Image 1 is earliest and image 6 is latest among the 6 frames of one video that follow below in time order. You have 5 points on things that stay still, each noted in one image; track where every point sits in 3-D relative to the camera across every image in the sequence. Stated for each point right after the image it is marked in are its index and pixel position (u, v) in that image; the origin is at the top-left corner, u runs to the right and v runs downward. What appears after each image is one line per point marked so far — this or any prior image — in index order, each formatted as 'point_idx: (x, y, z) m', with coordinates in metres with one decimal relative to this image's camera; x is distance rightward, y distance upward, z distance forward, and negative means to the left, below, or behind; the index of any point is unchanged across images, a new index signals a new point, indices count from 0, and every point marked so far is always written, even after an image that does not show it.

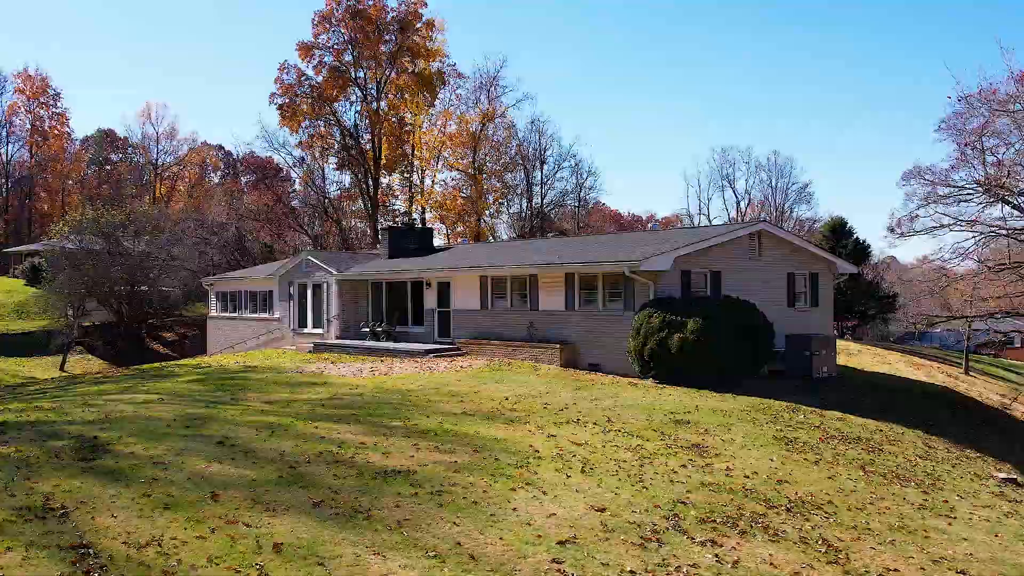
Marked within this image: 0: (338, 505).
0: (-1.9, -2.4, +6.9) m
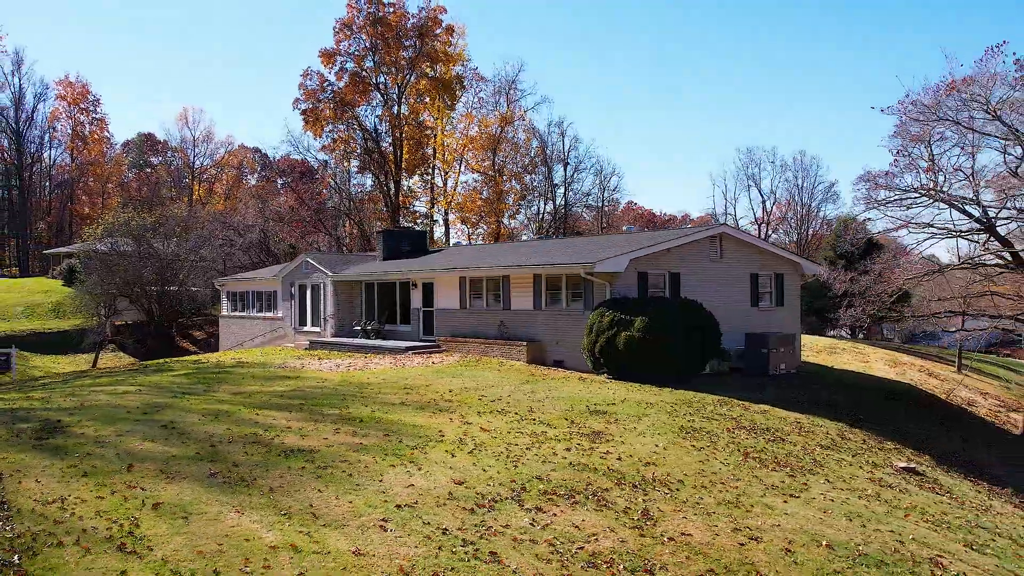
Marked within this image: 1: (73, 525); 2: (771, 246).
0: (-3.5, -2.3, +7.8) m
1: (-4.3, -2.3, +6.2) m
2: (+8.1, +1.2, +19.8) m
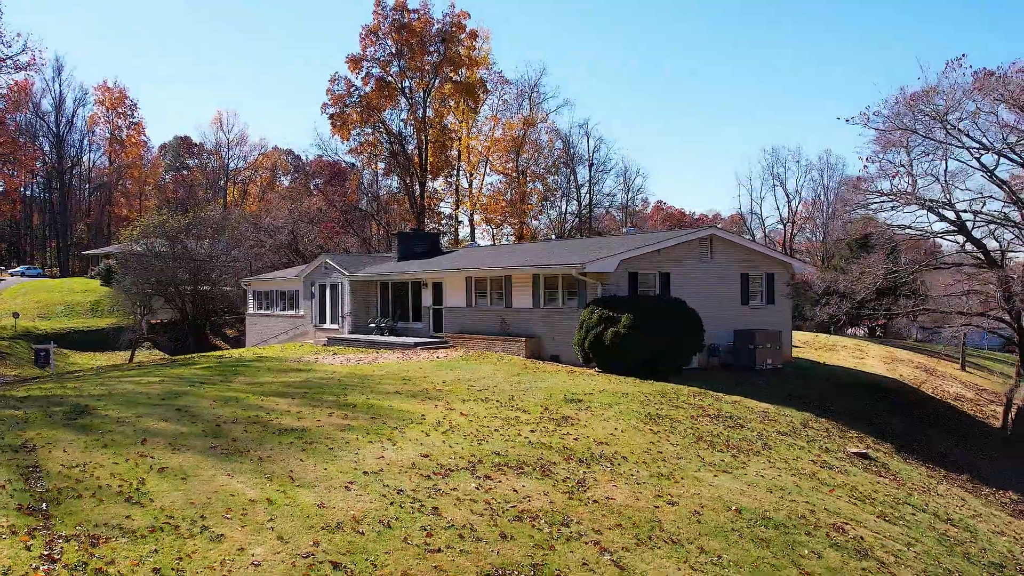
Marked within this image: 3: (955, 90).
0: (-4.0, -2.3, +9.0) m
1: (-4.9, -2.3, +7.4) m
2: (+8.0, +1.3, +20.4) m
3: (+9.5, +4.2, +13.8) m
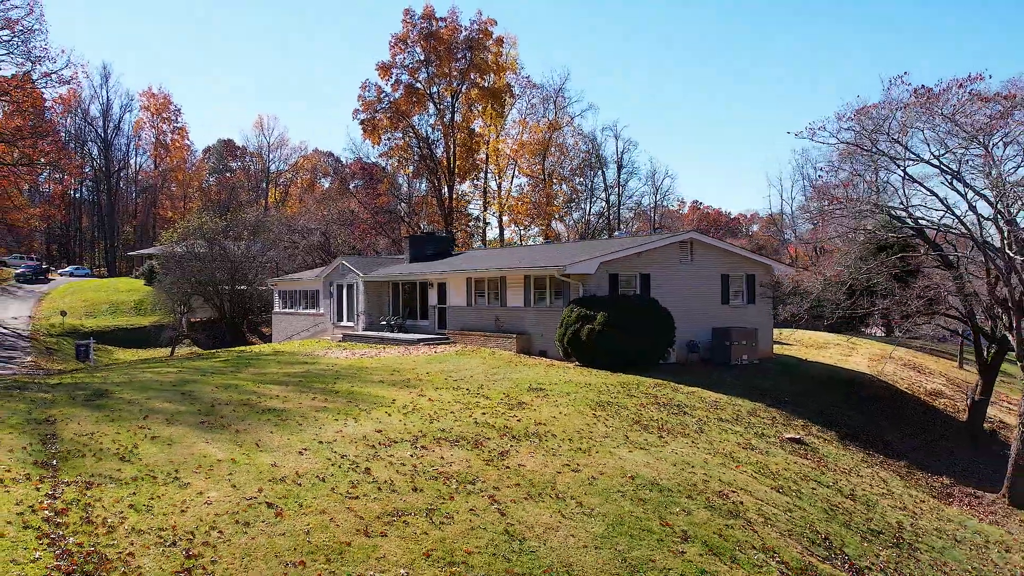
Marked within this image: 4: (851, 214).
0: (-5.0, -2.2, +10.5) m
1: (-5.9, -2.2, +9.0) m
2: (+7.7, +1.3, +21.3) m
3: (+8.8, +4.2, +14.6) m
4: (+8.4, +1.8, +15.7) m
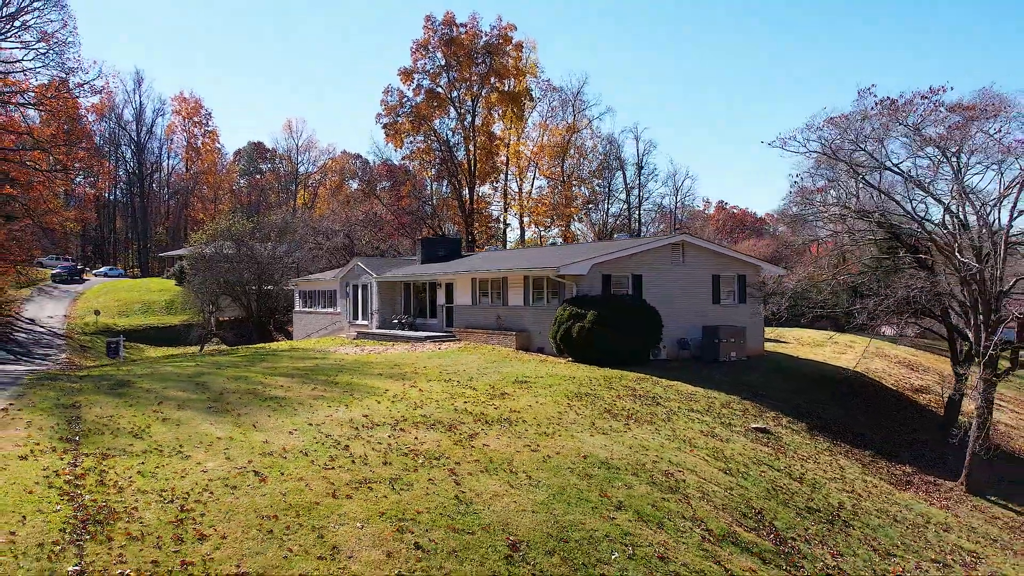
0: (-5.4, -2.2, +11.7) m
1: (-6.4, -2.2, +10.2) m
2: (+7.6, +1.4, +22.0) m
3: (+8.5, +4.3, +15.2) m
4: (+8.1, +1.9, +16.3) m
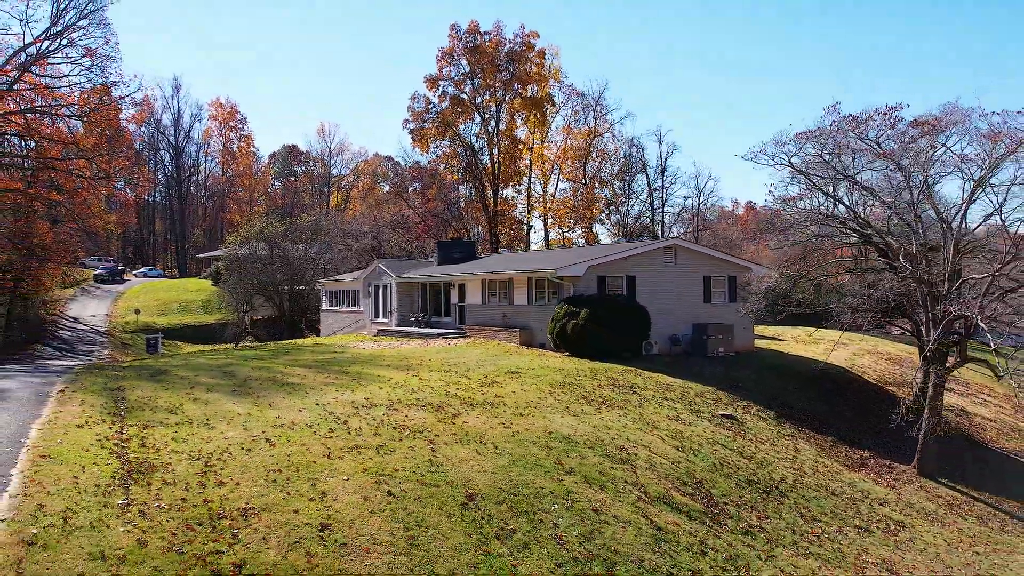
0: (-5.7, -2.2, +13.5) m
1: (-6.8, -2.2, +12.0) m
2: (+7.8, +1.4, +23.2) m
3: (+8.3, +4.3, +16.4) m
4: (+8.0, +1.9, +17.5) m
